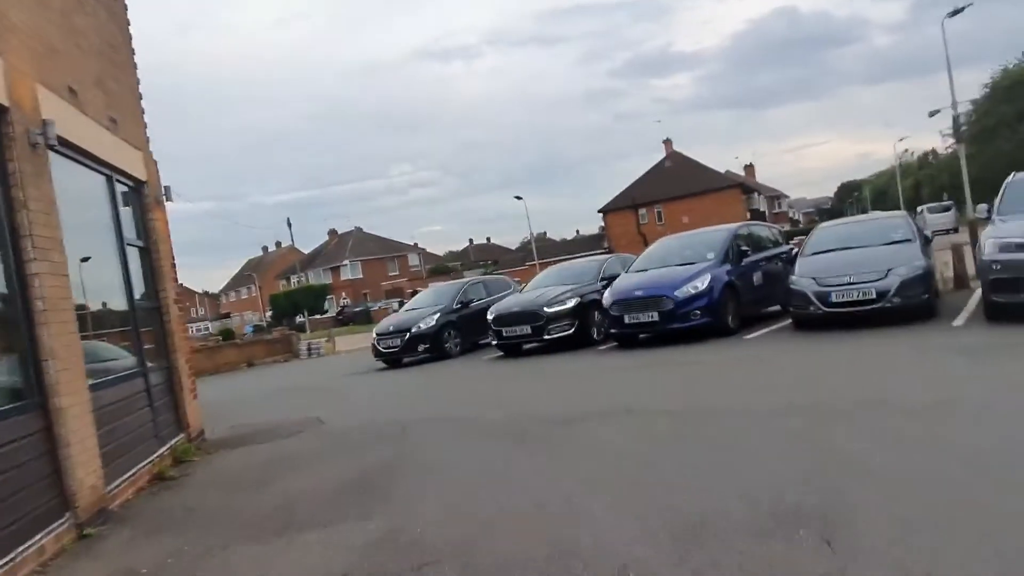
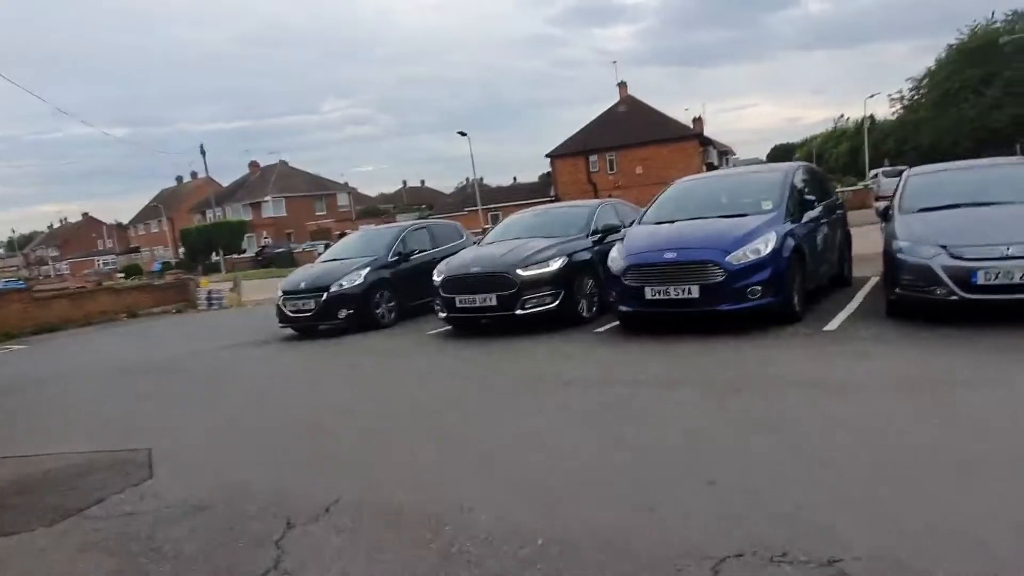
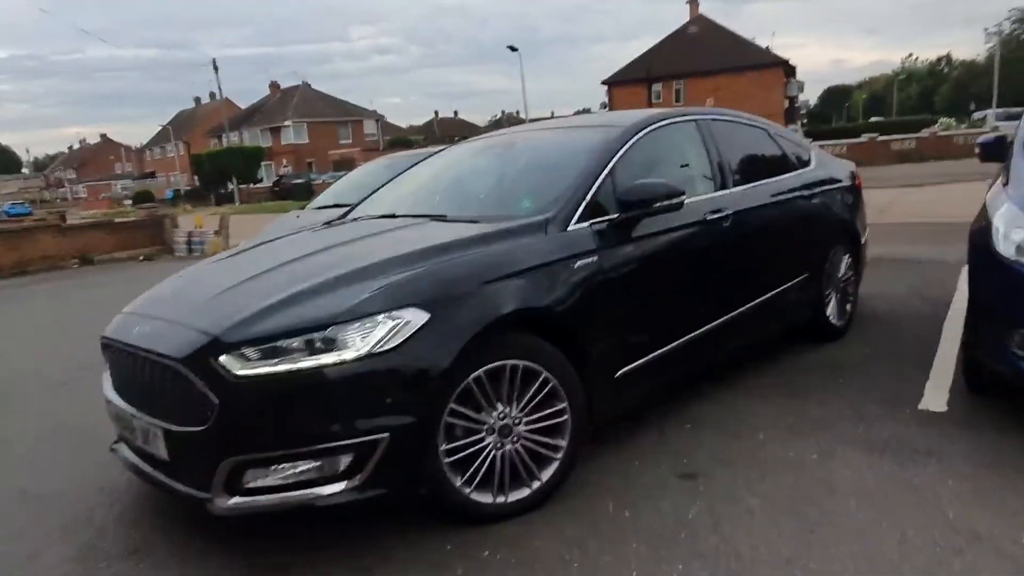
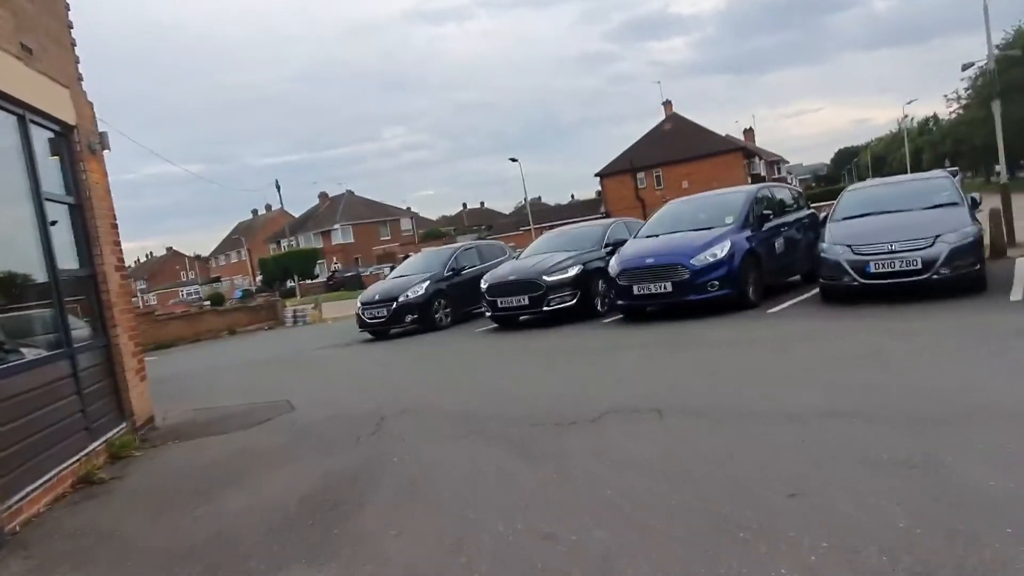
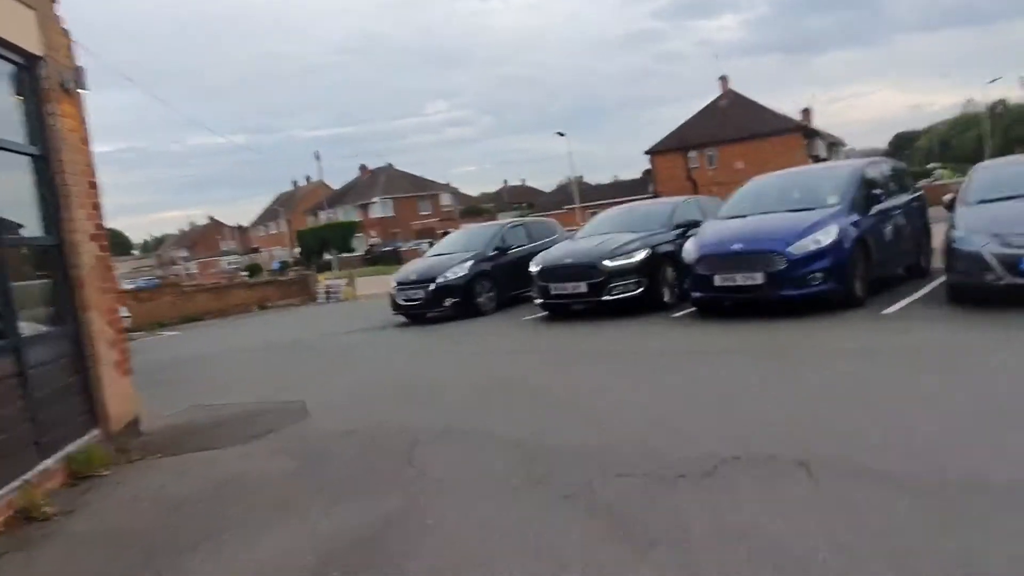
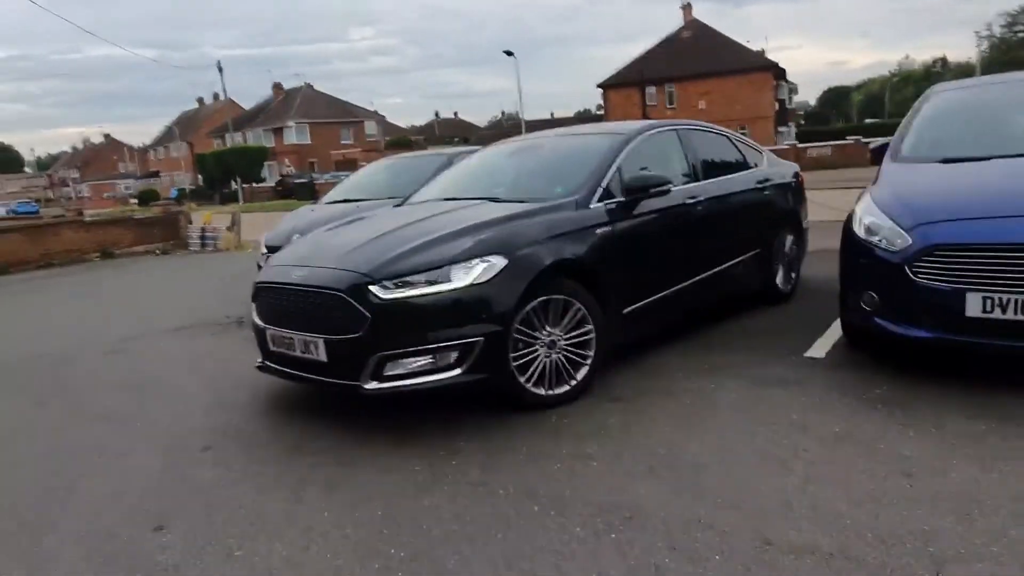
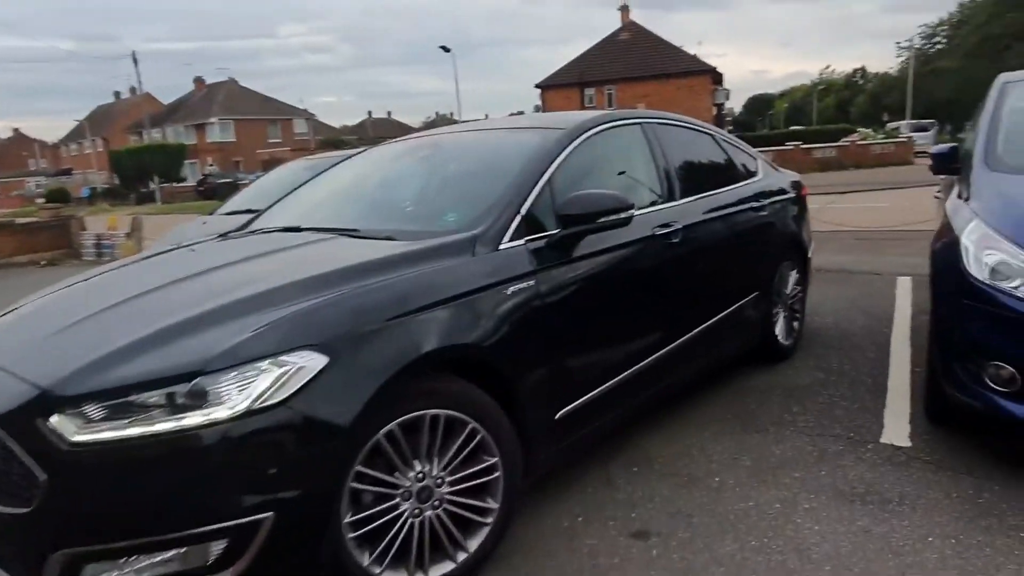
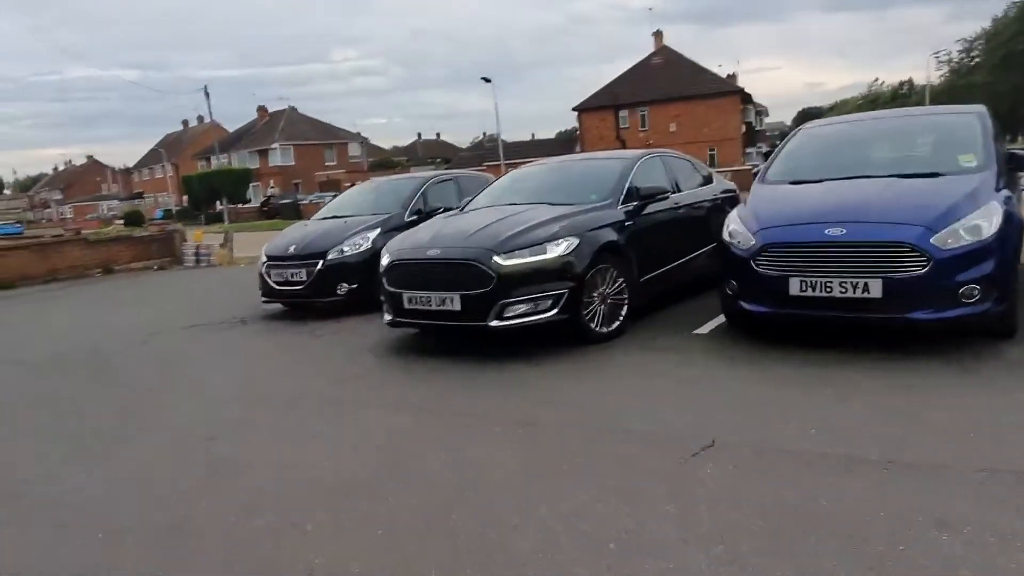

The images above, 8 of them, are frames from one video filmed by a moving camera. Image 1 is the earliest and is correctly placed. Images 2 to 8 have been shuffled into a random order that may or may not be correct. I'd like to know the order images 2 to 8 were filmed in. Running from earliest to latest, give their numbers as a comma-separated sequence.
4, 5, 2, 8, 6, 3, 7
